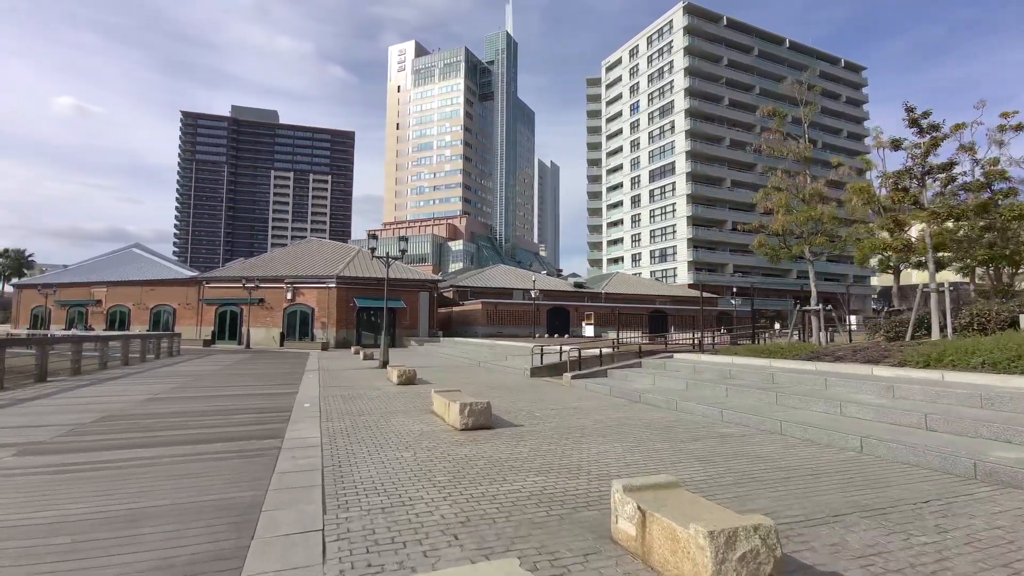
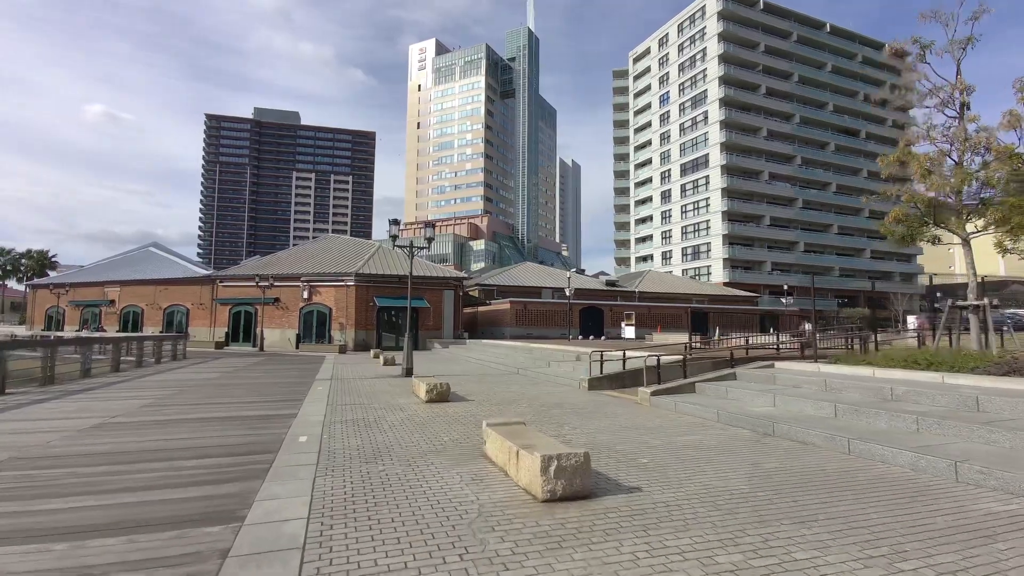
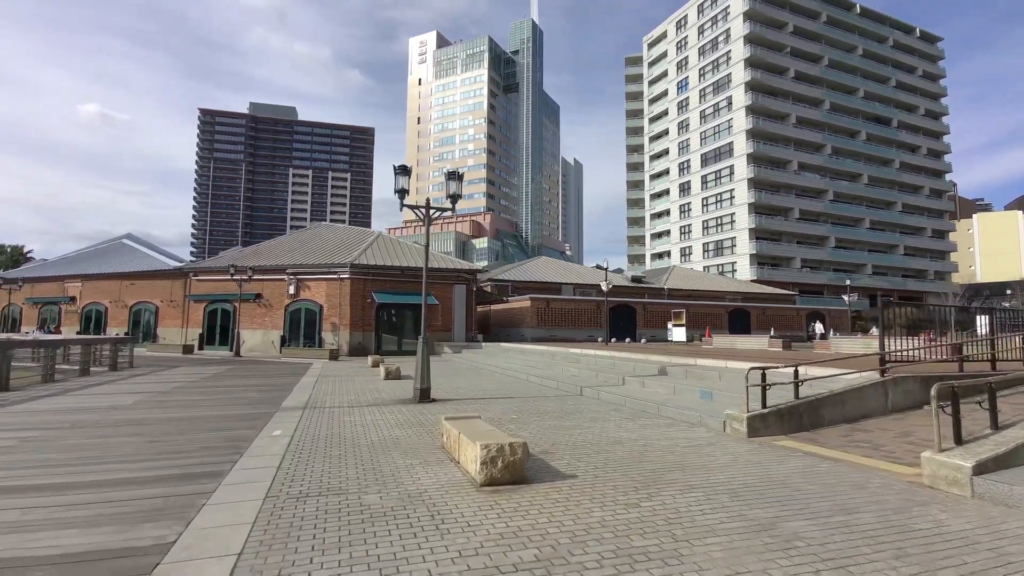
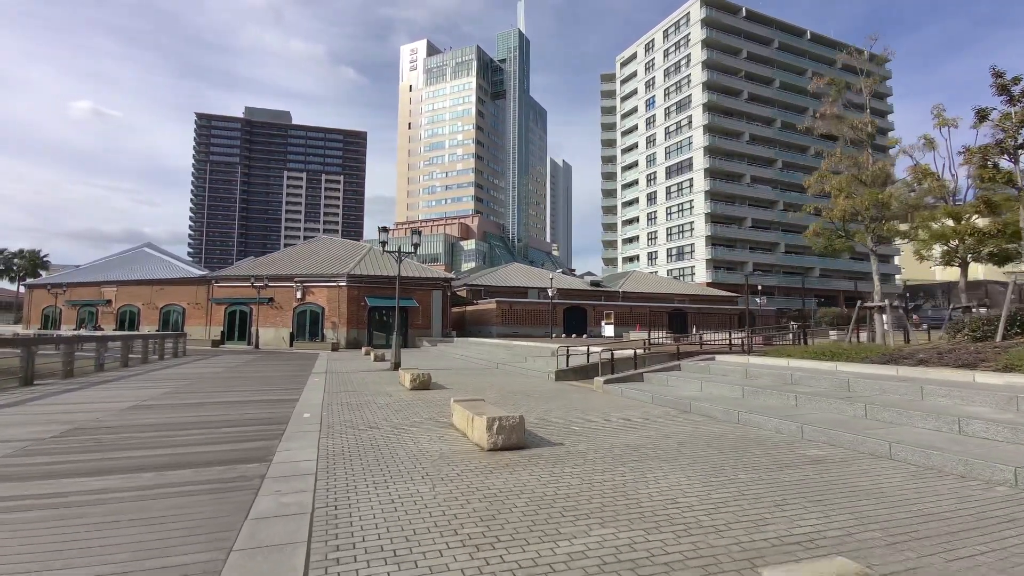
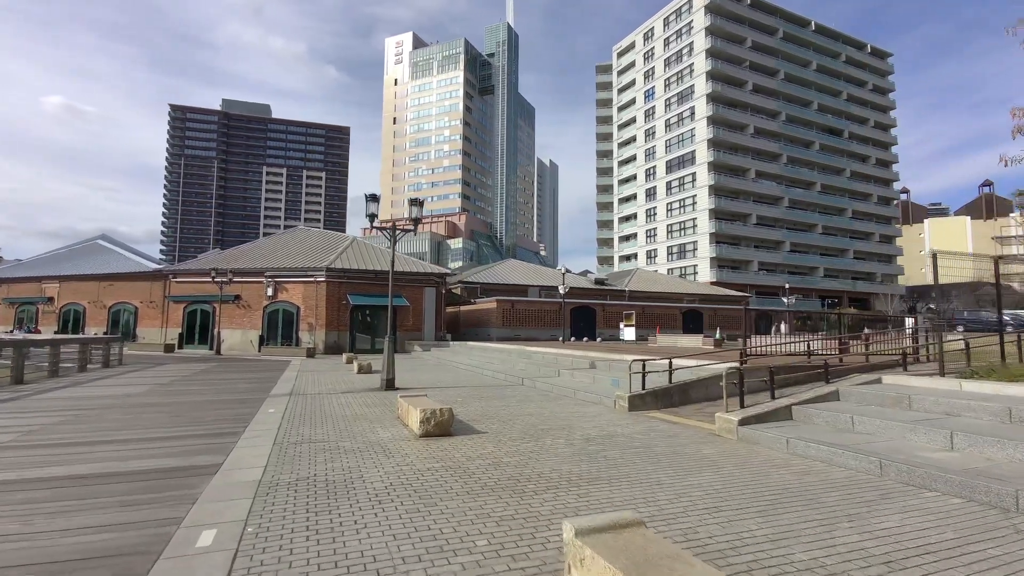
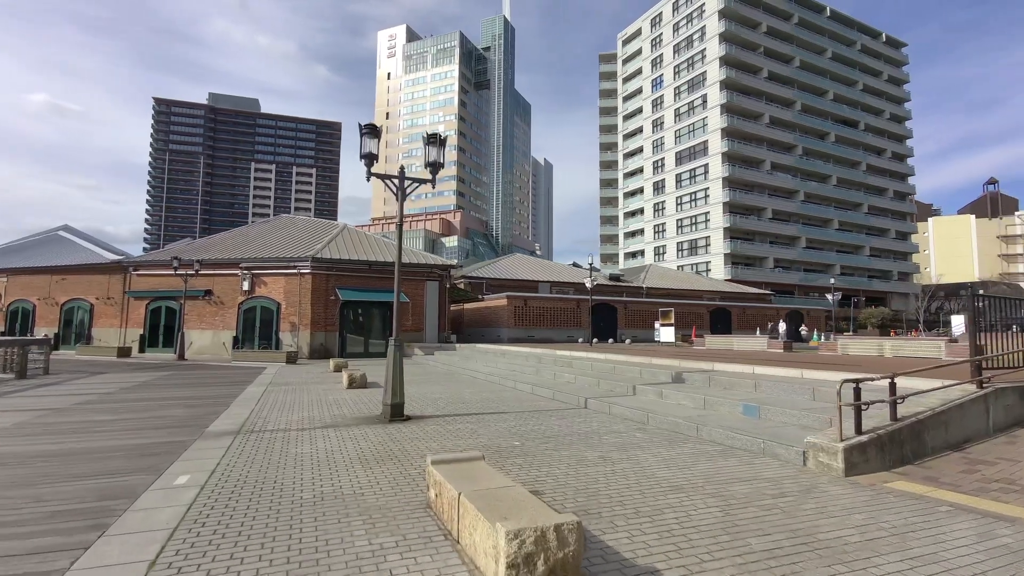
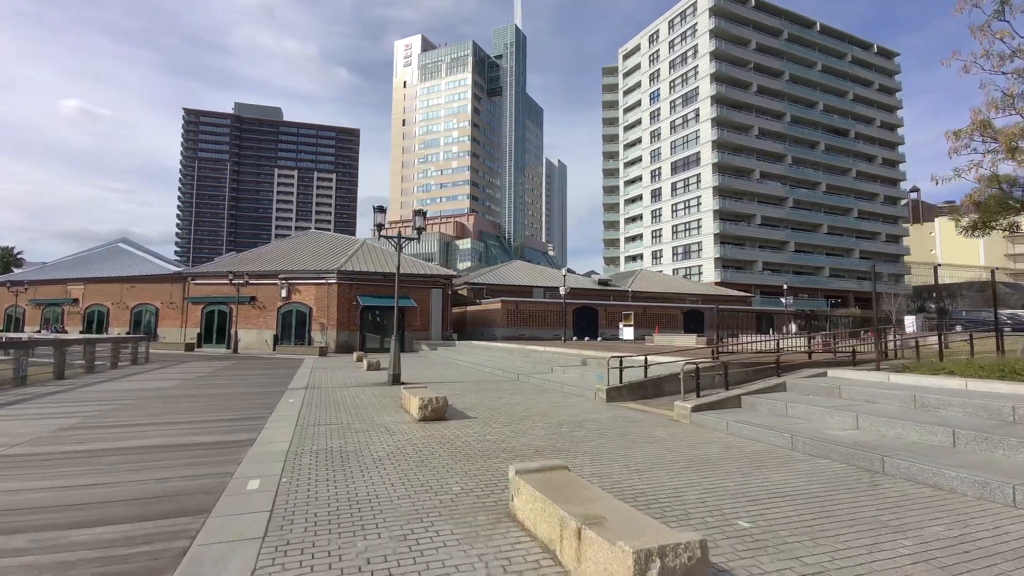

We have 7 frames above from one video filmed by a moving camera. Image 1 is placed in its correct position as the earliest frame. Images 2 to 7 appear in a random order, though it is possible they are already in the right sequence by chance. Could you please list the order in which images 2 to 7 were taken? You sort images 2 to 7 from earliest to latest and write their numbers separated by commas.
4, 2, 7, 5, 3, 6
